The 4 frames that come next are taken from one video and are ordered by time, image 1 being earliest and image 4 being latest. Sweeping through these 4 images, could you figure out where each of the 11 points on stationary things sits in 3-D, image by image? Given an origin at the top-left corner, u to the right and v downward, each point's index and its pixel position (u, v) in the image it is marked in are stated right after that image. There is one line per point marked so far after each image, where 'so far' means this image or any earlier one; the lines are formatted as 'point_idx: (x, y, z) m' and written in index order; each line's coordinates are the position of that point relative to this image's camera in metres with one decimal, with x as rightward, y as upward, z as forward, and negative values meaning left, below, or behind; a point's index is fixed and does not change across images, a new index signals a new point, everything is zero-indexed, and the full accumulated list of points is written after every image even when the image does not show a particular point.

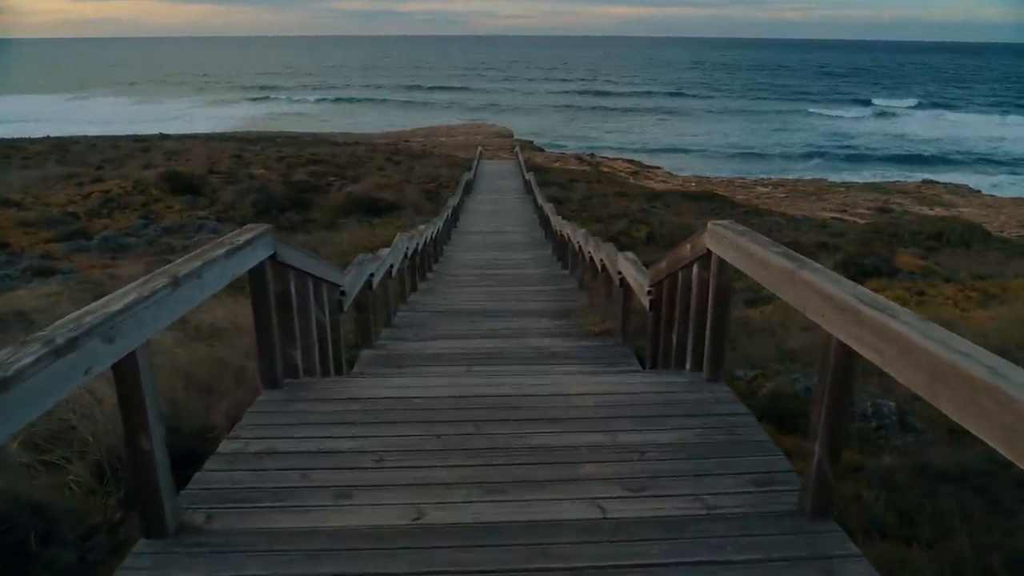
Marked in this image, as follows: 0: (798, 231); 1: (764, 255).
0: (+5.7, +1.1, +17.4) m
1: (+0.7, +0.1, +2.5) m
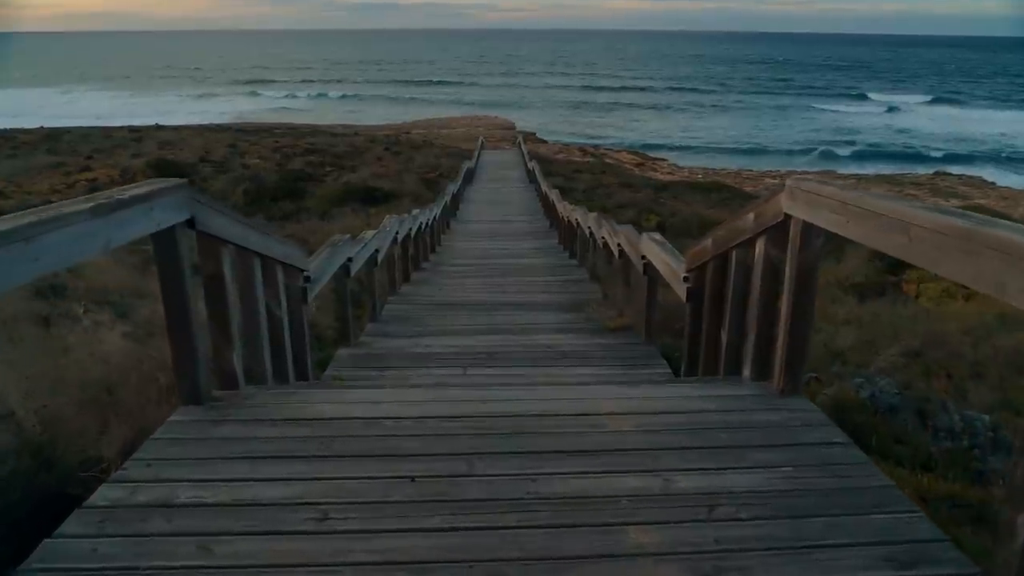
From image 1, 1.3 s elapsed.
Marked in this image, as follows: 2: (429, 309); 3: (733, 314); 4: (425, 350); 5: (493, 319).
0: (+5.8, +1.3, +16.5) m
1: (+0.7, +0.1, +1.6) m
2: (-0.6, -0.2, +6.1) m
3: (+0.7, -0.1, +2.9) m
4: (-0.5, -0.3, +4.6) m
5: (-0.1, -0.2, +5.7) m
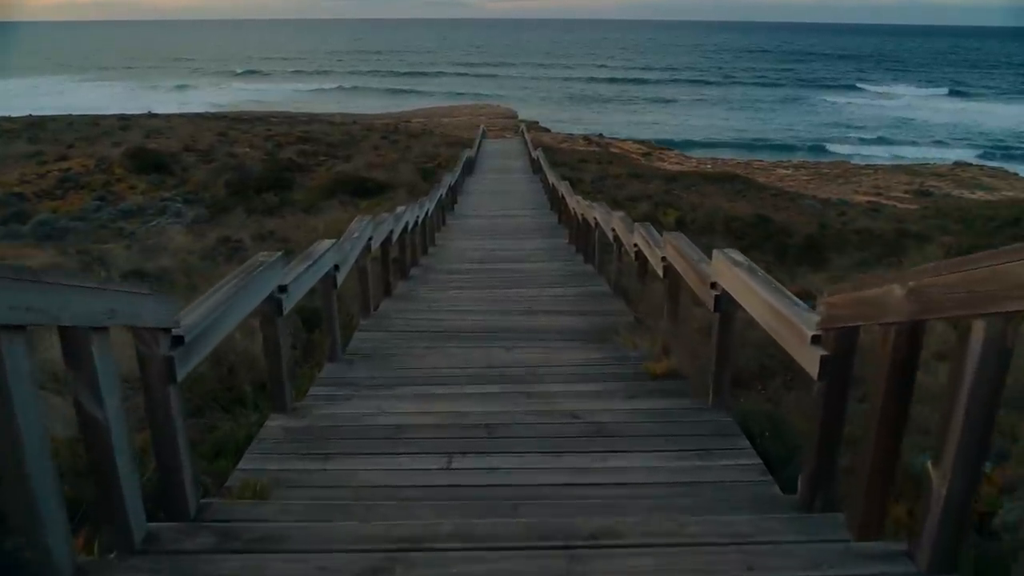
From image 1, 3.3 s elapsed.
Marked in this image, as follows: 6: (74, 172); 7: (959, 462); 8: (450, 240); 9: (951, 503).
0: (+5.8, +1.2, +15.1) m
1: (+0.8, 0.0, +0.2) m
2: (-0.5, -0.3, +4.7) m
3: (+0.8, -0.3, +1.5) m
4: (-0.4, -0.5, +3.1) m
5: (-0.1, -0.3, +4.3) m
6: (-10.0, +2.7, +19.6) m
7: (+0.8, -0.3, +1.5) m
8: (-0.8, +0.6, +10.4) m
9: (+0.8, -0.4, +1.5) m
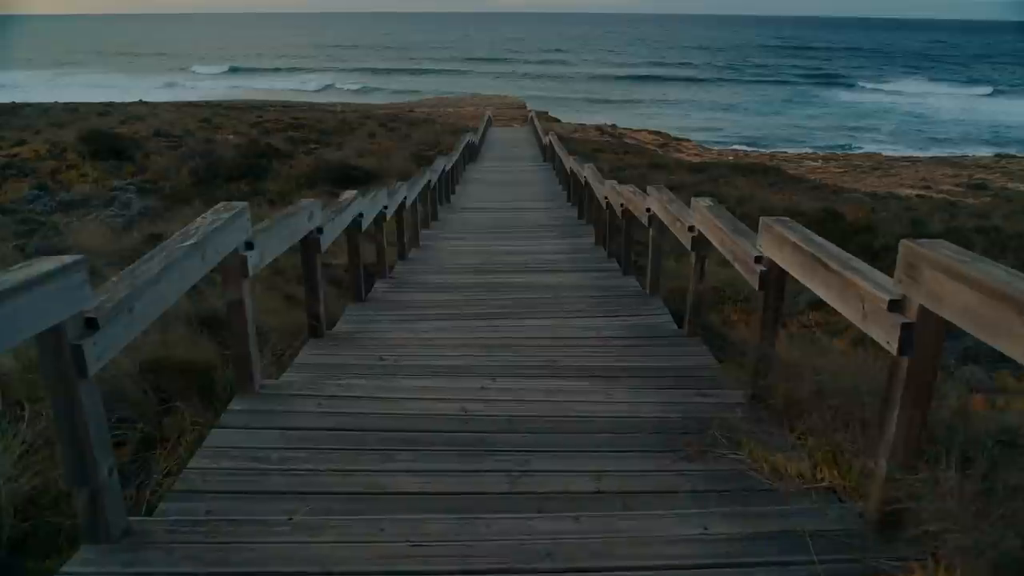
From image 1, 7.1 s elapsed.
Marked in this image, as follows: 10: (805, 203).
0: (+6.0, +1.1, +12.6) m
1: (+0.8, -0.2, -2.3) m
2: (-0.5, -0.5, +2.3) m
3: (+0.8, -0.4, -1.0) m
4: (-0.4, -0.7, +0.7) m
5: (-0.1, -0.5, +1.8) m
6: (-9.8, +2.6, +17.2) m
7: (+0.8, -0.5, -0.9) m
8: (-0.7, +0.5, +8.0) m
9: (+0.8, -0.6, -0.9) m
10: (+4.3, +1.3, +12.7) m
